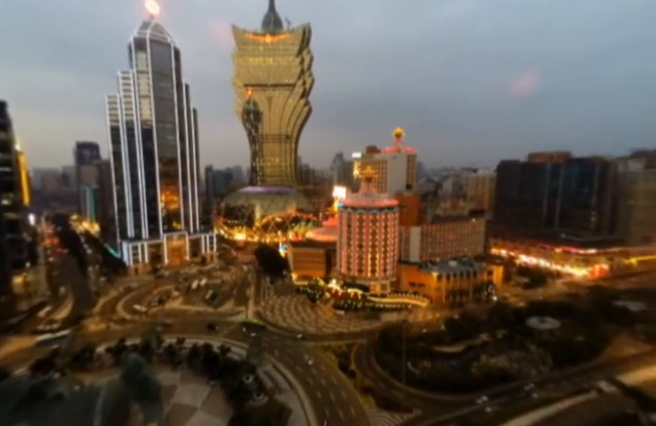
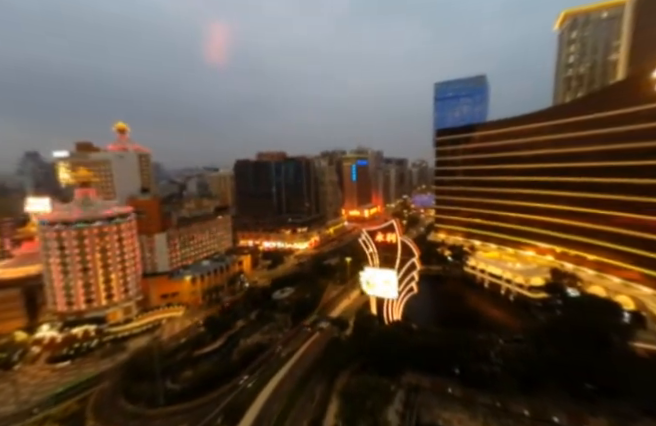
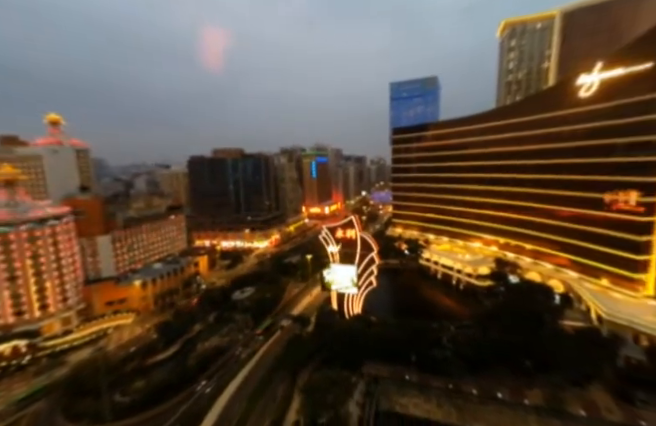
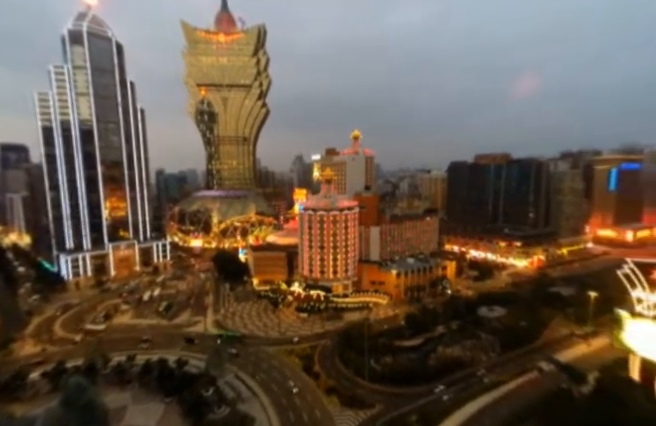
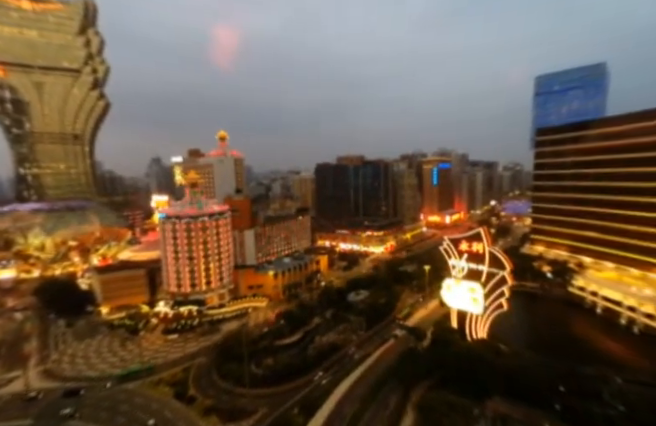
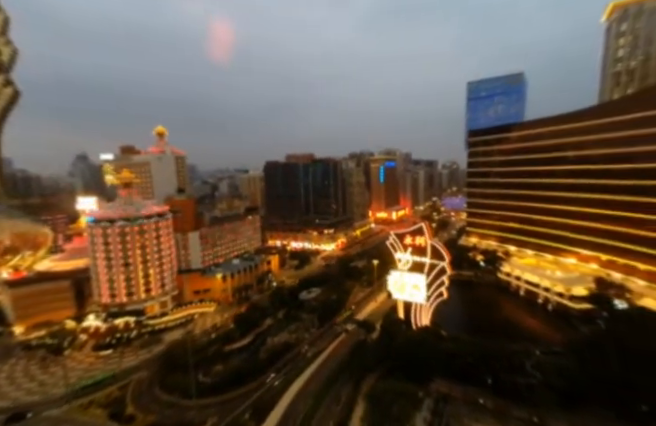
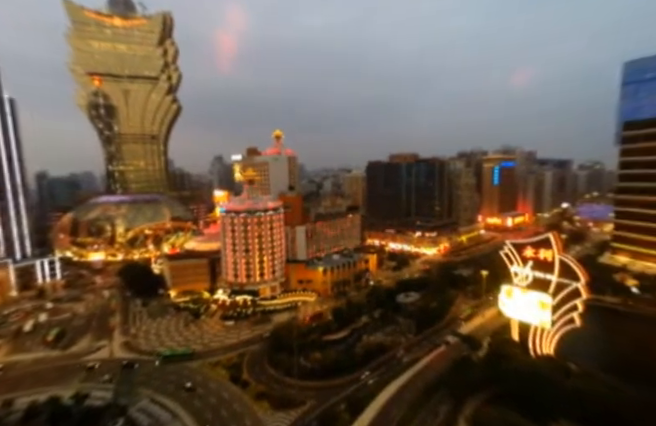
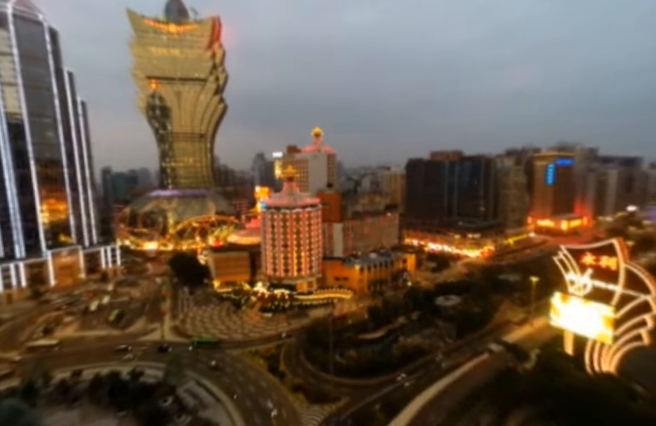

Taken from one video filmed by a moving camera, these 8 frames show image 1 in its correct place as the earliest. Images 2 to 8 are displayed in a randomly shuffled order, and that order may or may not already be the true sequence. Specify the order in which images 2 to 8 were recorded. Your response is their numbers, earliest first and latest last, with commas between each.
4, 8, 7, 5, 6, 2, 3
